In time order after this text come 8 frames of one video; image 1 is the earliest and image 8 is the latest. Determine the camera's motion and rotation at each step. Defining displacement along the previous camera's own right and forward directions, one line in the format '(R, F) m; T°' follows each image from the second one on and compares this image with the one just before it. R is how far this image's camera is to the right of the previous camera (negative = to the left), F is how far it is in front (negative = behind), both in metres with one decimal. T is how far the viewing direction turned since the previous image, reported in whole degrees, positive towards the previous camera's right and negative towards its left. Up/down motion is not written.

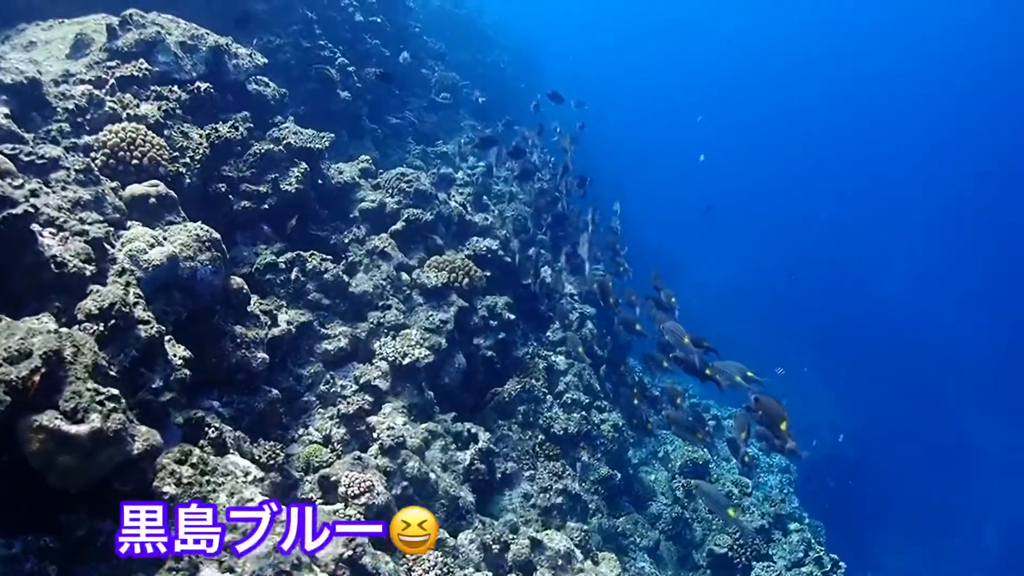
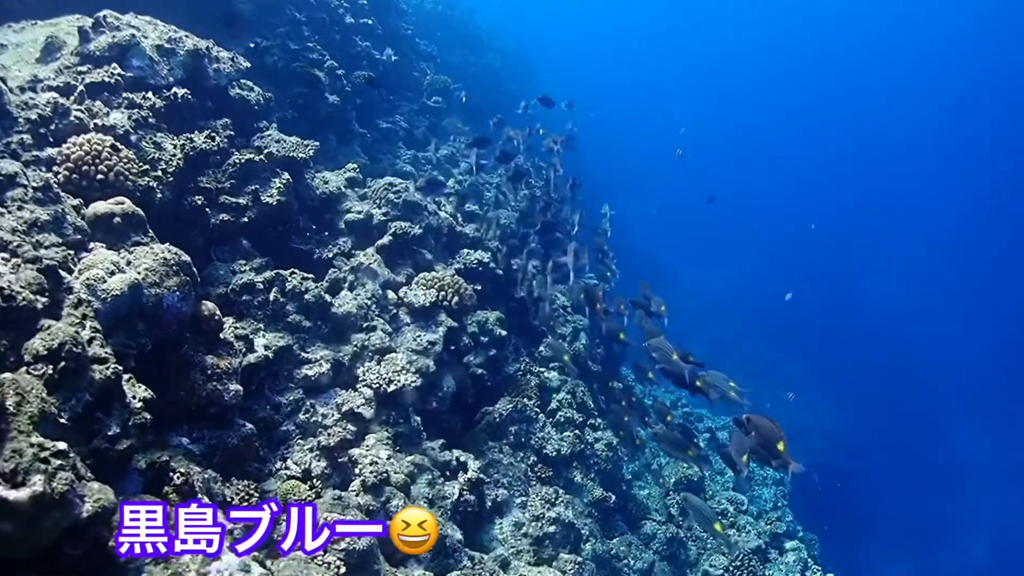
(0.0, +0.3) m; +1°
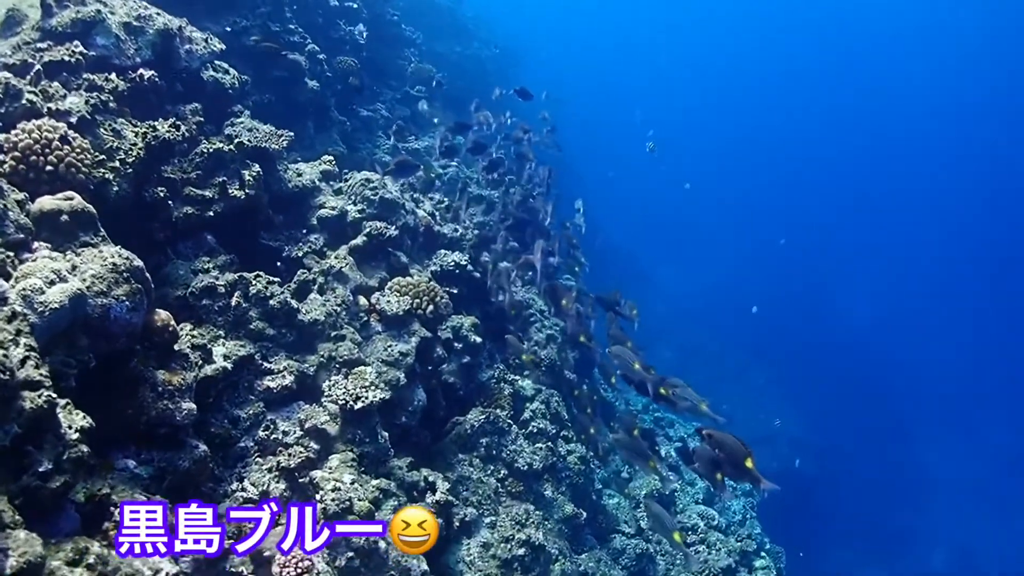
(0.0, +0.3) m; +2°
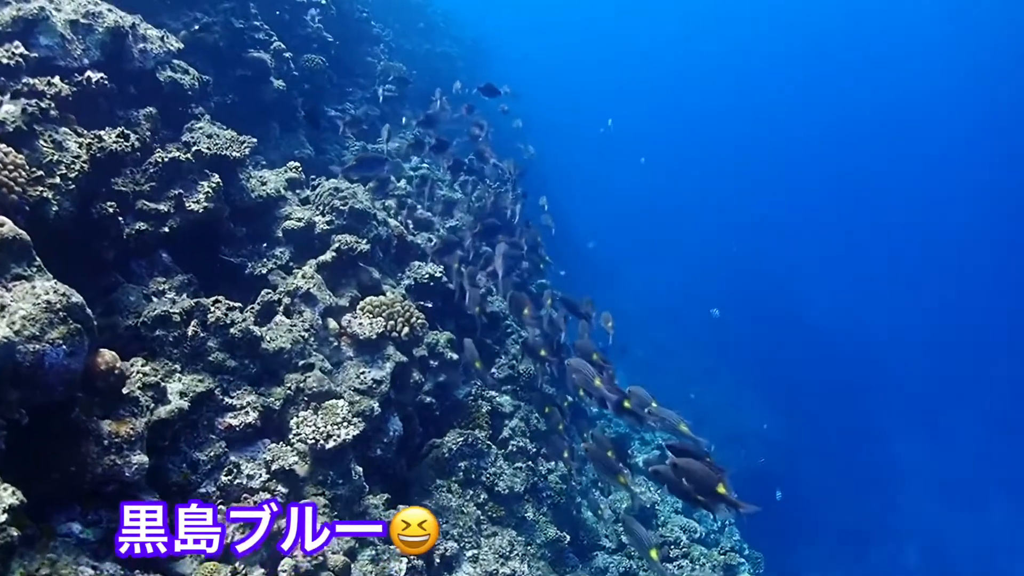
(-0.1, +0.4) m; +2°
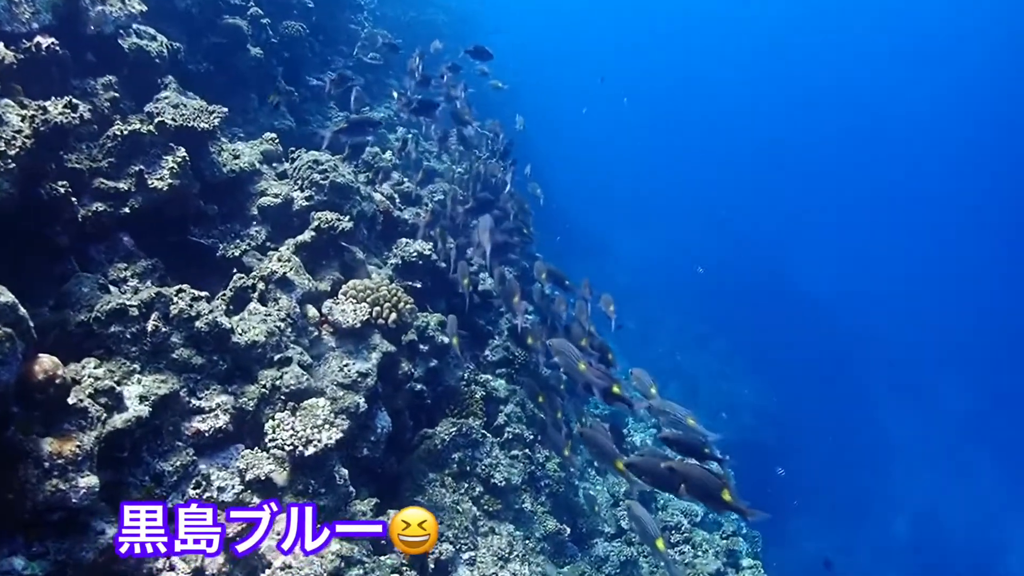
(0.0, +0.5) m; +1°
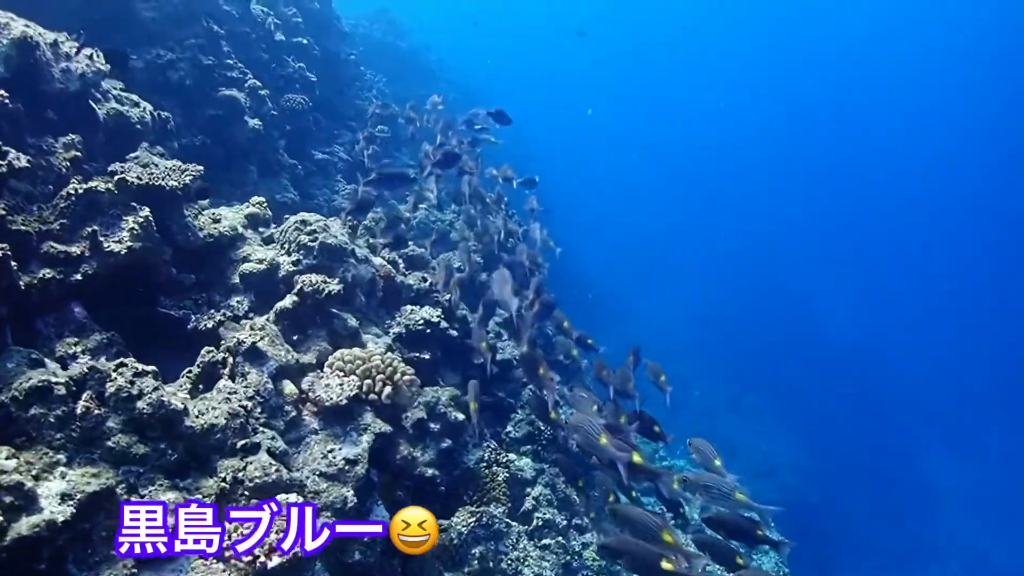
(+0.1, +0.9) m; -2°
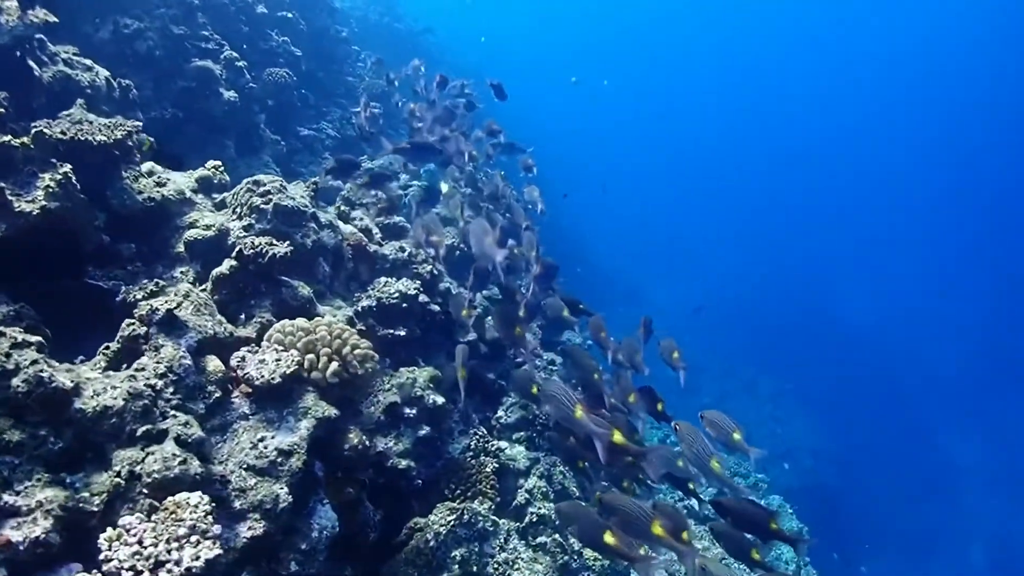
(+0.2, +0.7) m; -1°
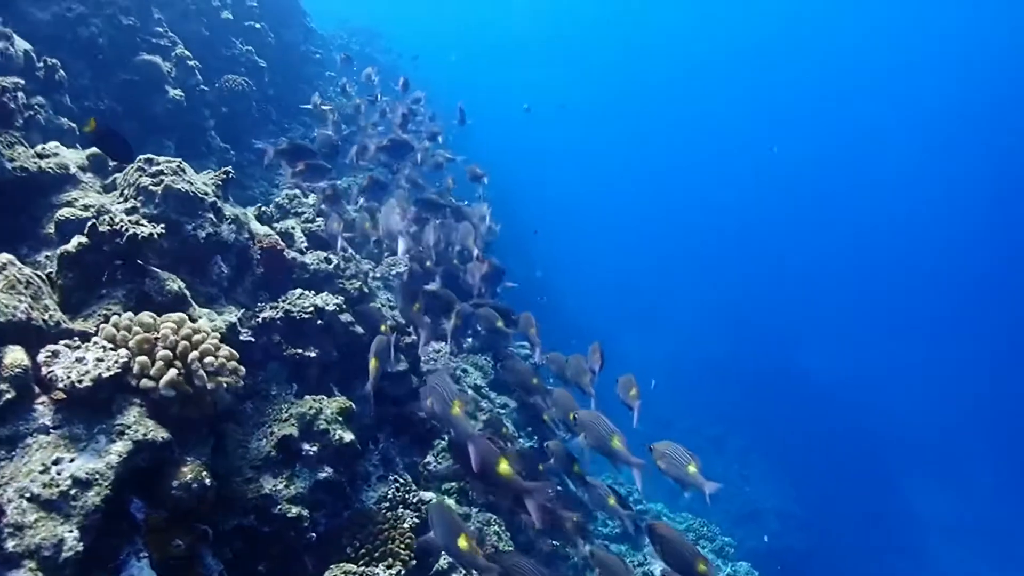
(+0.2, +0.8) m; +2°
